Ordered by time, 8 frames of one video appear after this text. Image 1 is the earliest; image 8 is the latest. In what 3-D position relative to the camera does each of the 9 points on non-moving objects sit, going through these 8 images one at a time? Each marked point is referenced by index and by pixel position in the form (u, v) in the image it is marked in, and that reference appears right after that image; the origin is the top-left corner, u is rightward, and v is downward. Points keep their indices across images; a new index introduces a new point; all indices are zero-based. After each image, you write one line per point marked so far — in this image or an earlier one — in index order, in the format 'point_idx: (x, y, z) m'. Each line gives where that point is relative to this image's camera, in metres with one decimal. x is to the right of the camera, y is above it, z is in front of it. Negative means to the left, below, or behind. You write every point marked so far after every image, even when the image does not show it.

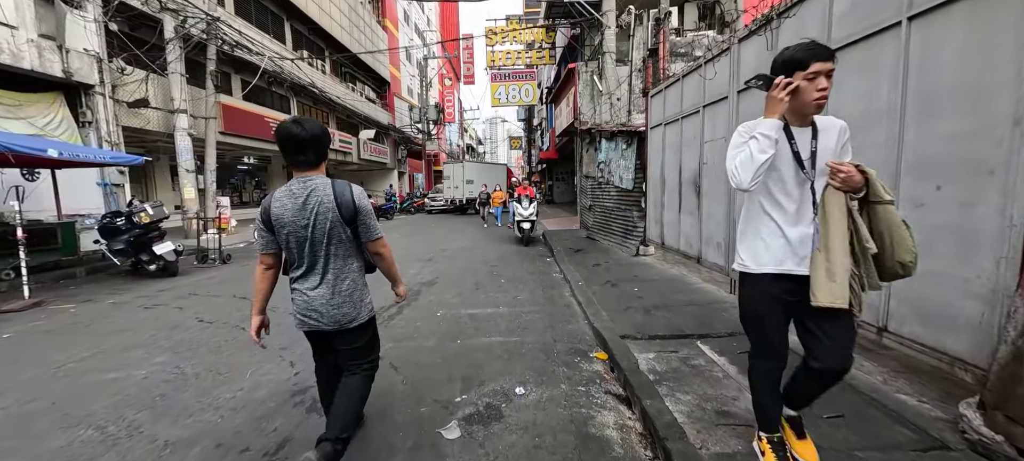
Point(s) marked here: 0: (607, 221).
0: (+2.2, +0.2, +9.0) m
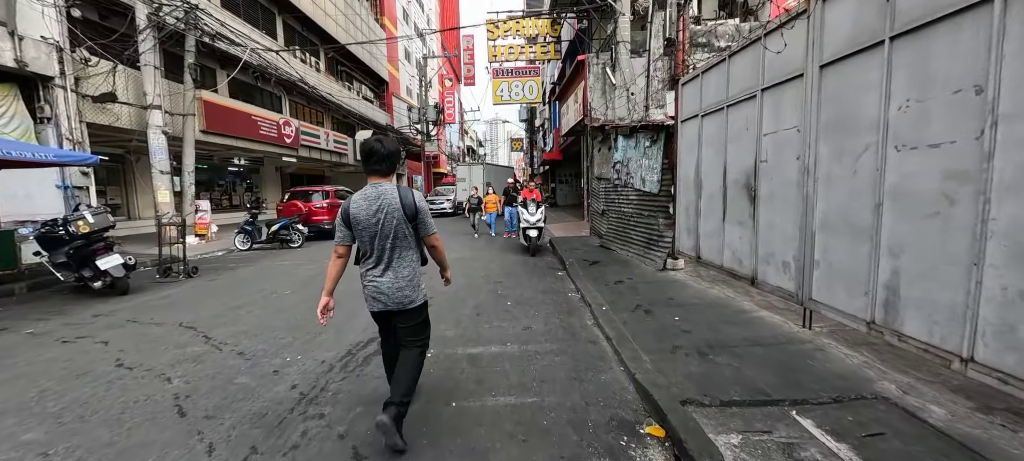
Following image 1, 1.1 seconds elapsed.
0: (+2.3, 0.0, +7.9) m
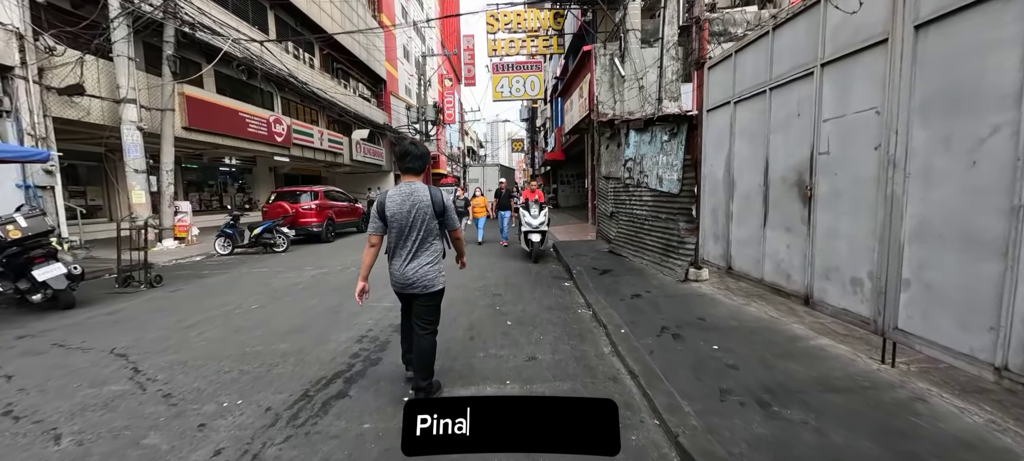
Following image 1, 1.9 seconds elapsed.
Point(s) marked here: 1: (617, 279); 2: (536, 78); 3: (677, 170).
0: (+2.3, 0.0, +7.1) m
1: (+1.6, -0.7, +5.9) m
2: (+1.0, +6.2, +15.6) m
3: (+2.4, +0.9, +5.7) m
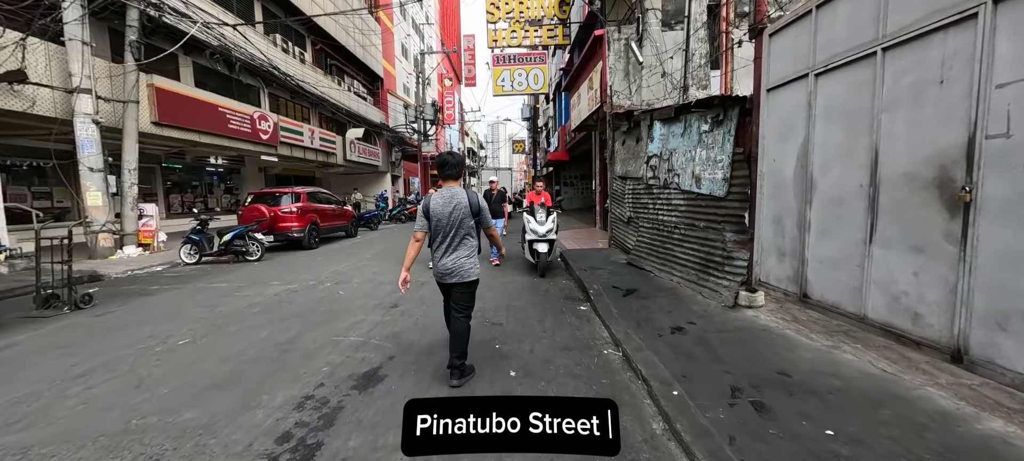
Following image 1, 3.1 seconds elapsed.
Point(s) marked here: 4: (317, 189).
0: (+2.4, -0.2, +5.9) m
1: (+1.7, -0.9, +4.8) m
2: (+1.1, +6.0, +14.5) m
3: (+2.5, +0.8, +4.6) m
4: (-6.1, +1.3, +12.1) m
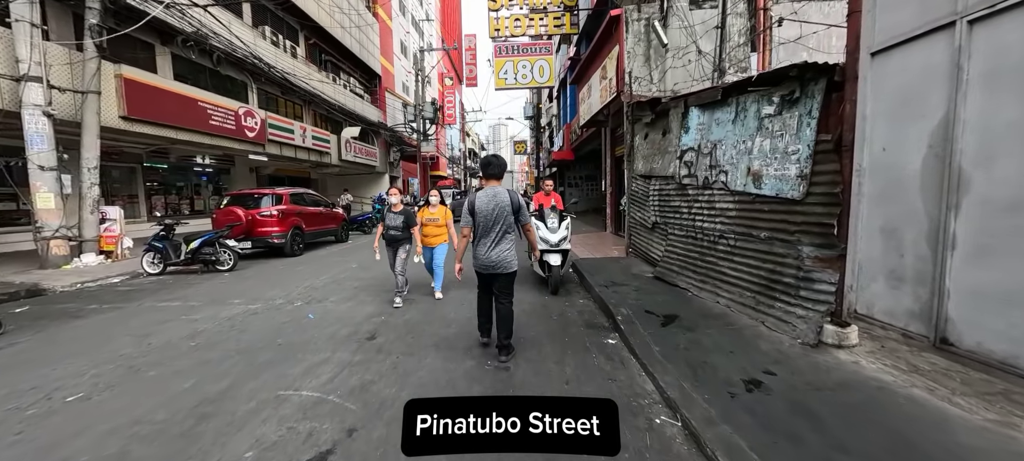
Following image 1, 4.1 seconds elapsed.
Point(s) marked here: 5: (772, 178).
0: (+2.5, -0.3, +4.8) m
1: (+1.7, -1.0, +3.7) m
2: (+1.2, +5.8, +13.4) m
3: (+2.6, +0.6, +3.5) m
4: (-6.0, +1.1, +11.1) m
5: (+2.5, +0.5, +3.8) m
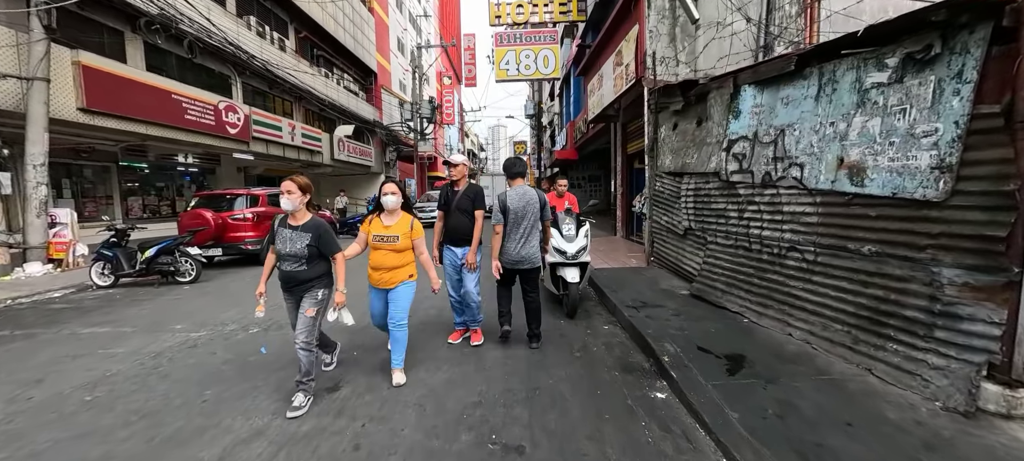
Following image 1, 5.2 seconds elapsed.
0: (+2.6, -0.4, +3.8) m
1: (+1.8, -1.1, +2.6) m
2: (+1.2, +5.7, +12.4) m
3: (+2.7, +0.5, +2.4) m
4: (-6.0, +1.0, +10.0) m
5: (+2.6, +0.4, +2.7) m
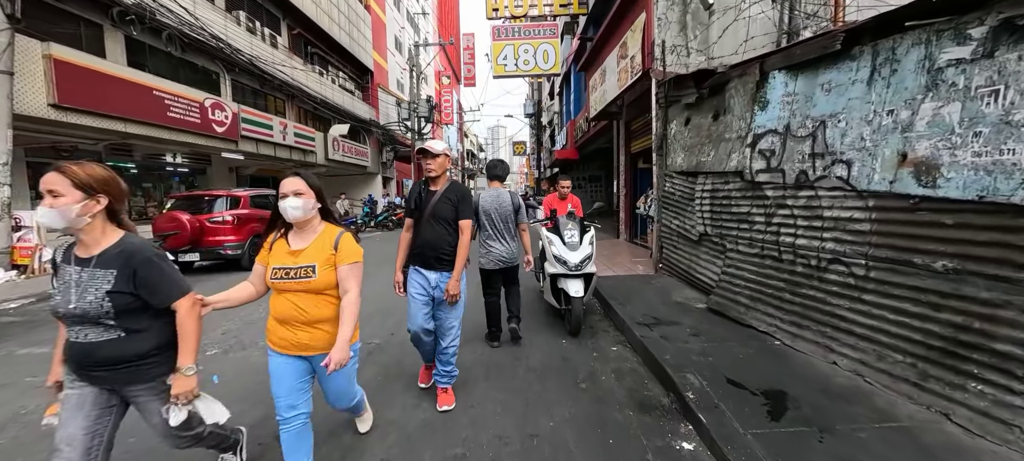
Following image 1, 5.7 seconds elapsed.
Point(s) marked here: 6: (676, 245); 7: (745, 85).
0: (+2.5, -0.5, +3.3) m
1: (+1.8, -1.2, +2.1) m
2: (+1.2, +5.6, +11.9) m
3: (+2.6, +0.5, +1.9) m
4: (-6.0, +1.0, +9.5) m
5: (+2.6, +0.4, +2.2) m
6: (+2.4, -0.2, +5.6) m
7: (+2.5, +1.5, +4.1) m
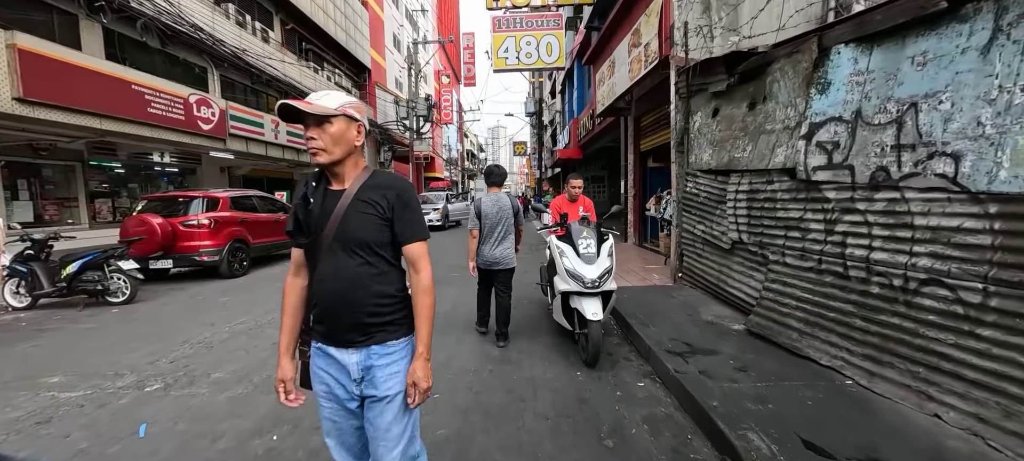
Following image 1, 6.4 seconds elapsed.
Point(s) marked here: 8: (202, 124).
0: (+2.5, -0.6, +2.6) m
1: (+1.8, -1.2, +1.4) m
2: (+1.2, +5.6, +11.2) m
3: (+2.6, +0.4, +1.2) m
4: (-6.0, +0.9, +8.8) m
5: (+2.6, +0.3, +1.5) m
6: (+2.4, -0.3, +5.0) m
7: (+2.5, +1.4, +3.4) m
8: (-10.4, +3.6, +12.9) m
